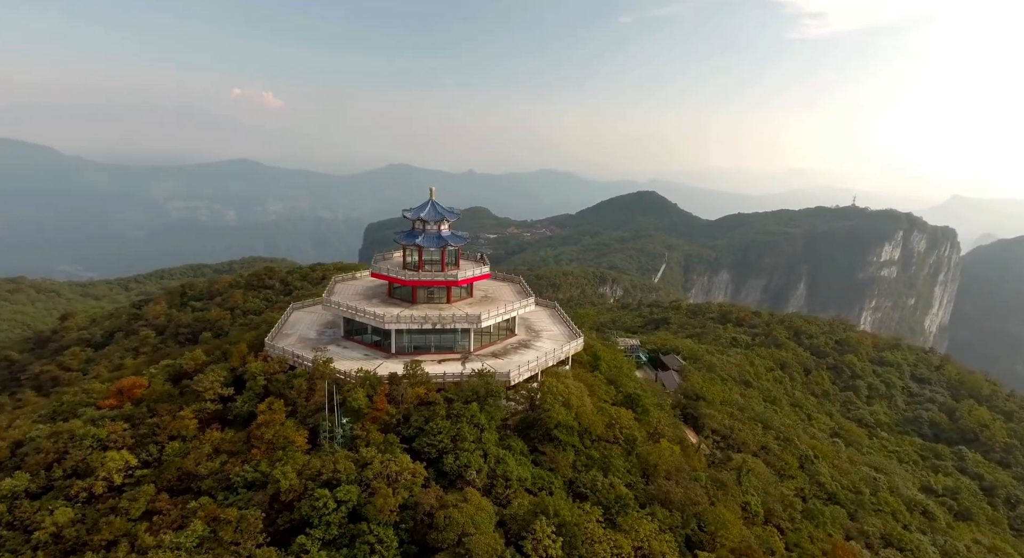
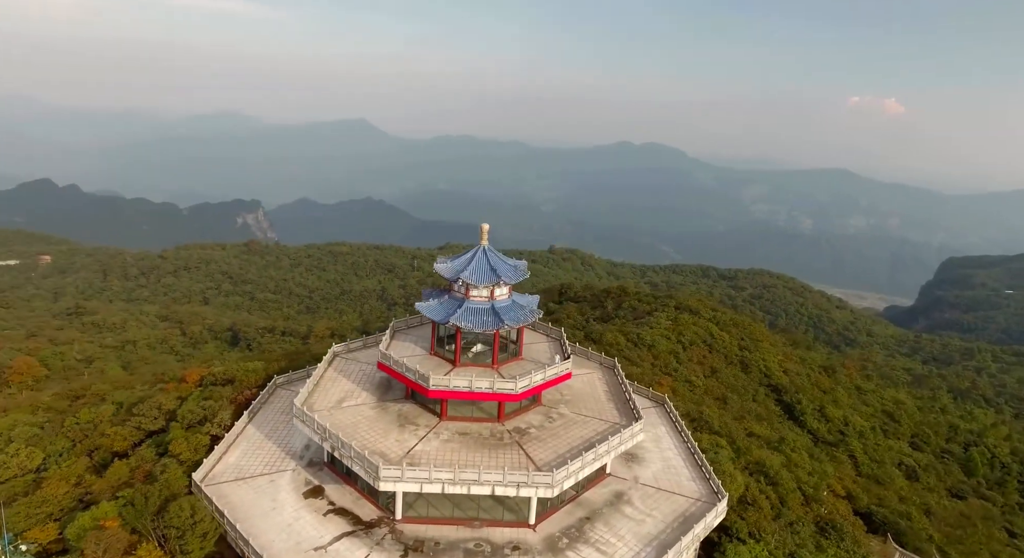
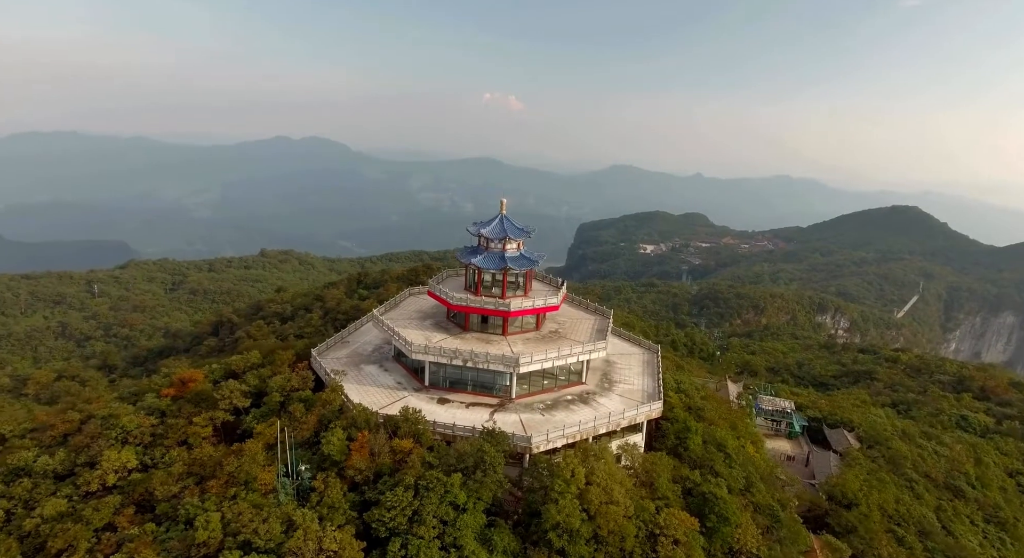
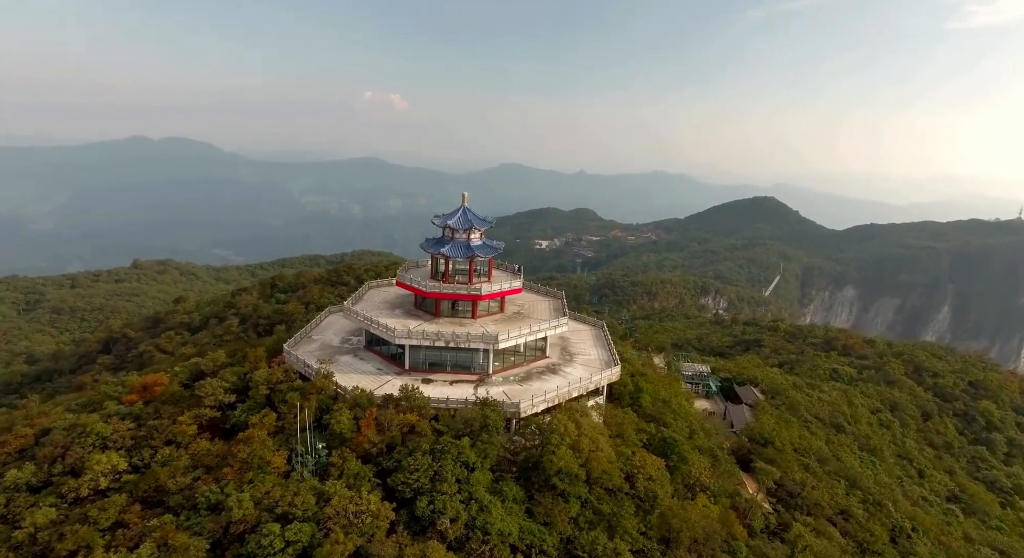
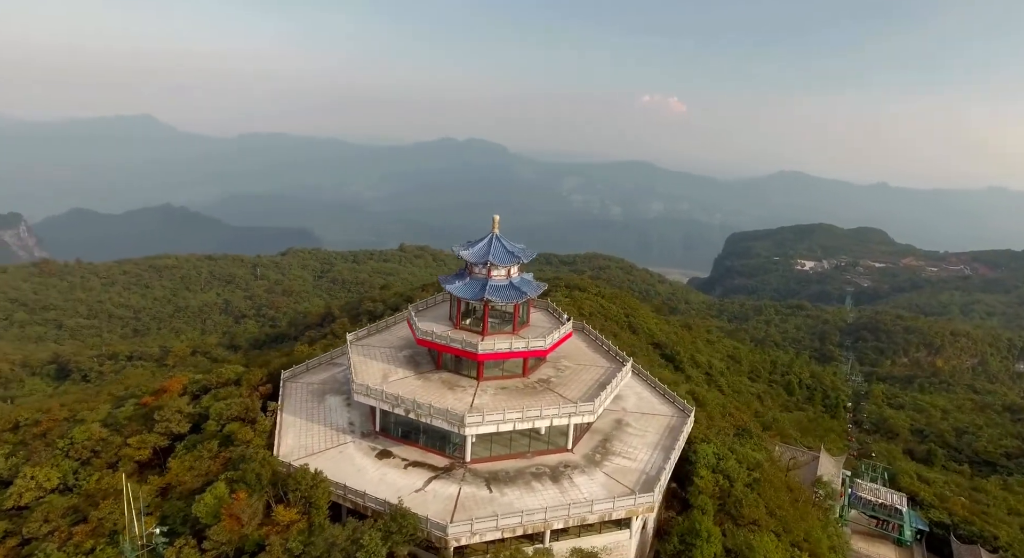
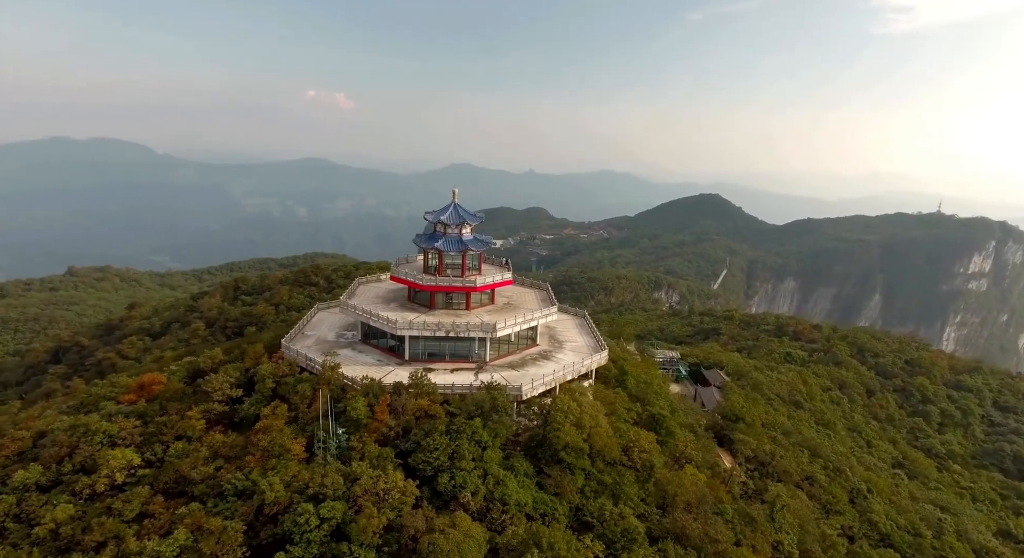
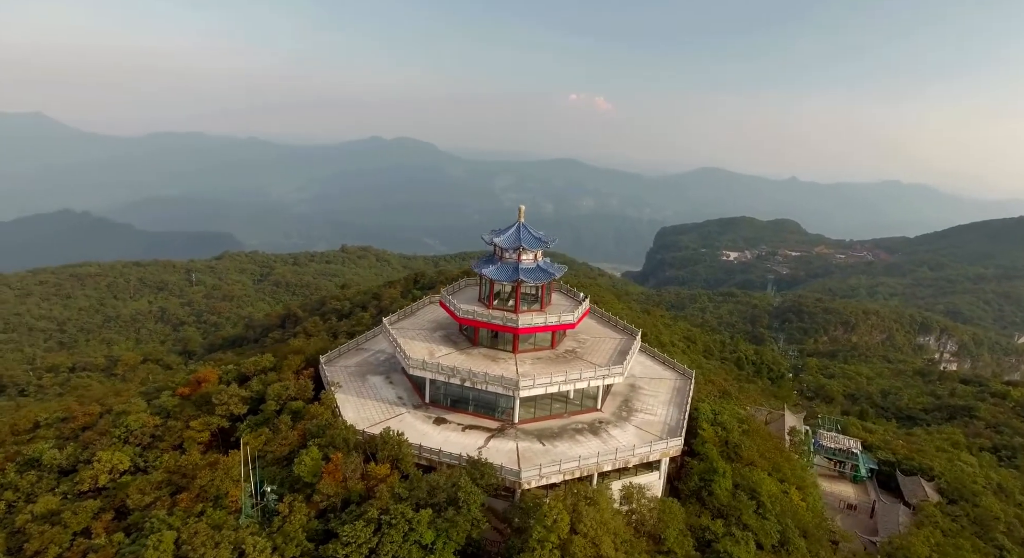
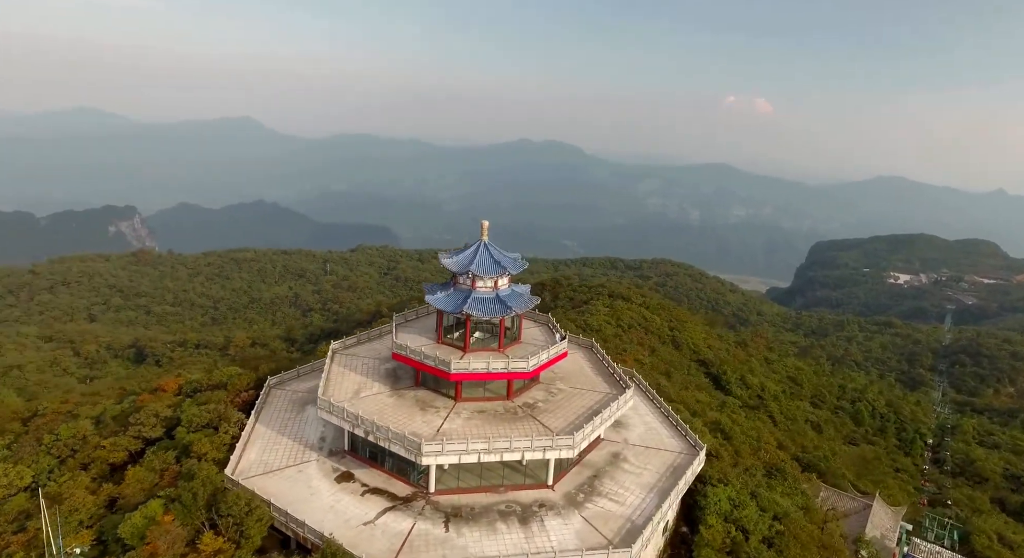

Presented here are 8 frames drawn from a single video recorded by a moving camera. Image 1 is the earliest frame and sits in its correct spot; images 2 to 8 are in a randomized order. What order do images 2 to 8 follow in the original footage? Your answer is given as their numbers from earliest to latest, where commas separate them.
6, 4, 3, 7, 5, 8, 2
